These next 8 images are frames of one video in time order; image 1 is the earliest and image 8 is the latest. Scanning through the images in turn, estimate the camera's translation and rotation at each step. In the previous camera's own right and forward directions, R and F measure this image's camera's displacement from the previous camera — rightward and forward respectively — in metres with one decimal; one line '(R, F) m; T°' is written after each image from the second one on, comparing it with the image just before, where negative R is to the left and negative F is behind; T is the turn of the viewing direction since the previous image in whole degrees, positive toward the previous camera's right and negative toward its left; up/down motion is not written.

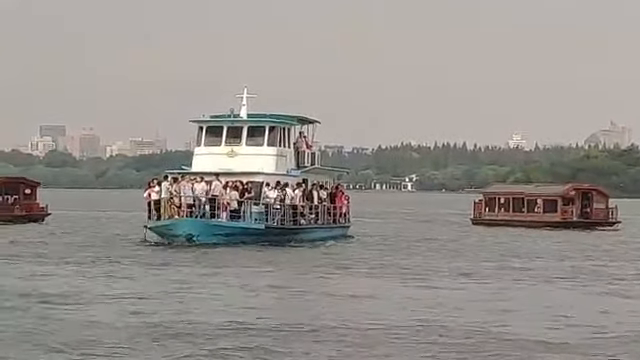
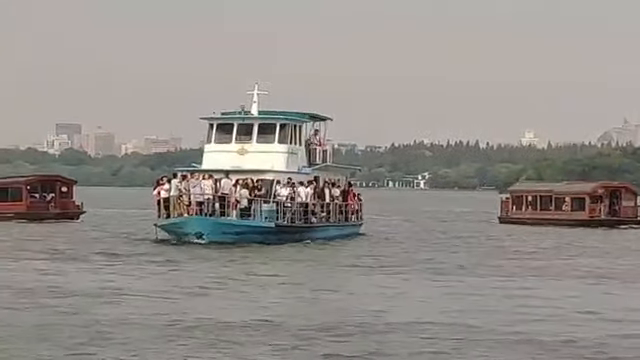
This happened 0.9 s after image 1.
(0.0, +0.5) m; -1°
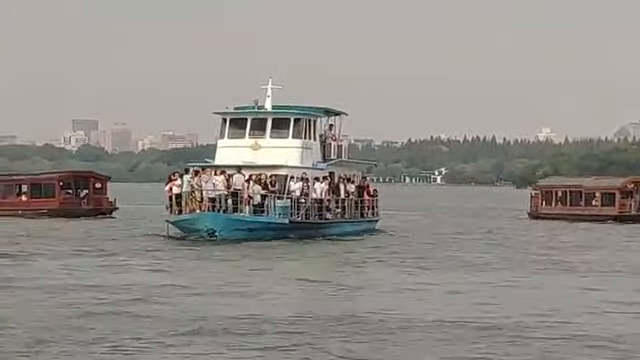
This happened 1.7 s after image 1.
(+0.1, +0.7) m; -1°
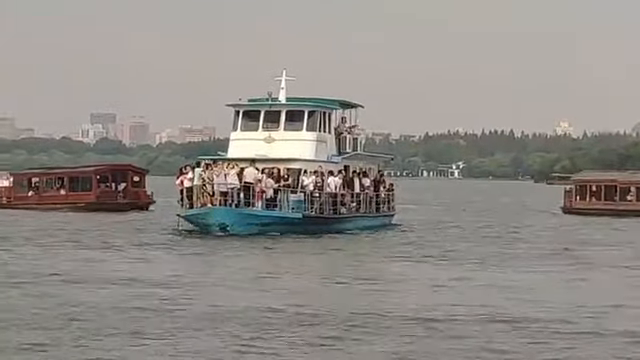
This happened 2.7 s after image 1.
(+0.1, +0.9) m; -1°
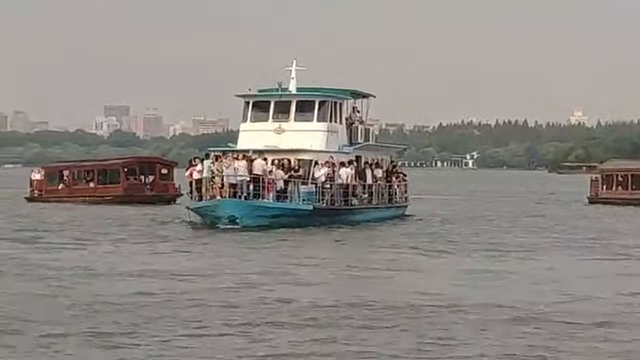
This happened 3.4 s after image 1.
(+0.1, +0.7) m; -1°
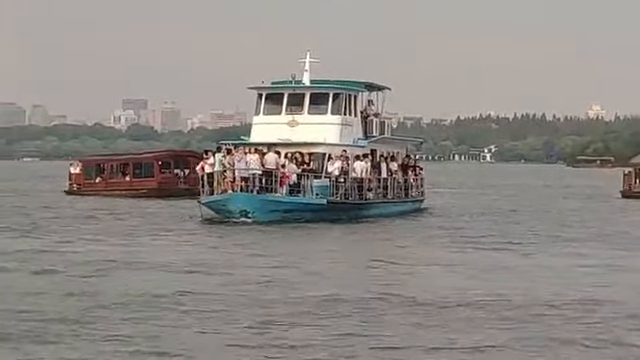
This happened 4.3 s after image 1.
(+0.1, +0.7) m; -1°
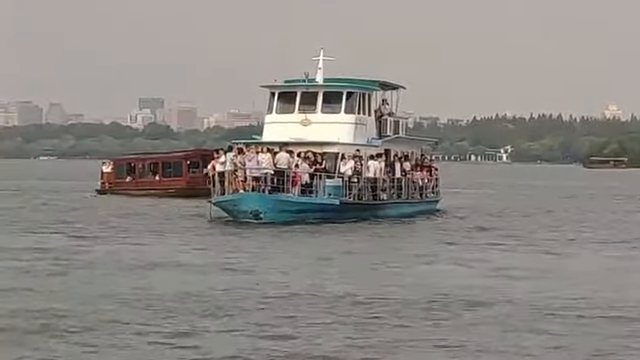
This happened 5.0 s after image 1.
(+0.1, +0.6) m; -1°
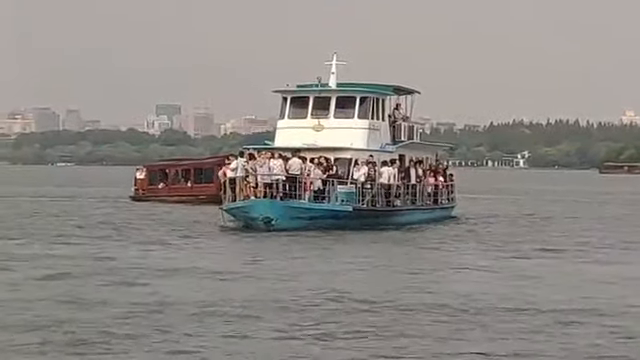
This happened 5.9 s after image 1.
(+0.1, +0.6) m; -1°
